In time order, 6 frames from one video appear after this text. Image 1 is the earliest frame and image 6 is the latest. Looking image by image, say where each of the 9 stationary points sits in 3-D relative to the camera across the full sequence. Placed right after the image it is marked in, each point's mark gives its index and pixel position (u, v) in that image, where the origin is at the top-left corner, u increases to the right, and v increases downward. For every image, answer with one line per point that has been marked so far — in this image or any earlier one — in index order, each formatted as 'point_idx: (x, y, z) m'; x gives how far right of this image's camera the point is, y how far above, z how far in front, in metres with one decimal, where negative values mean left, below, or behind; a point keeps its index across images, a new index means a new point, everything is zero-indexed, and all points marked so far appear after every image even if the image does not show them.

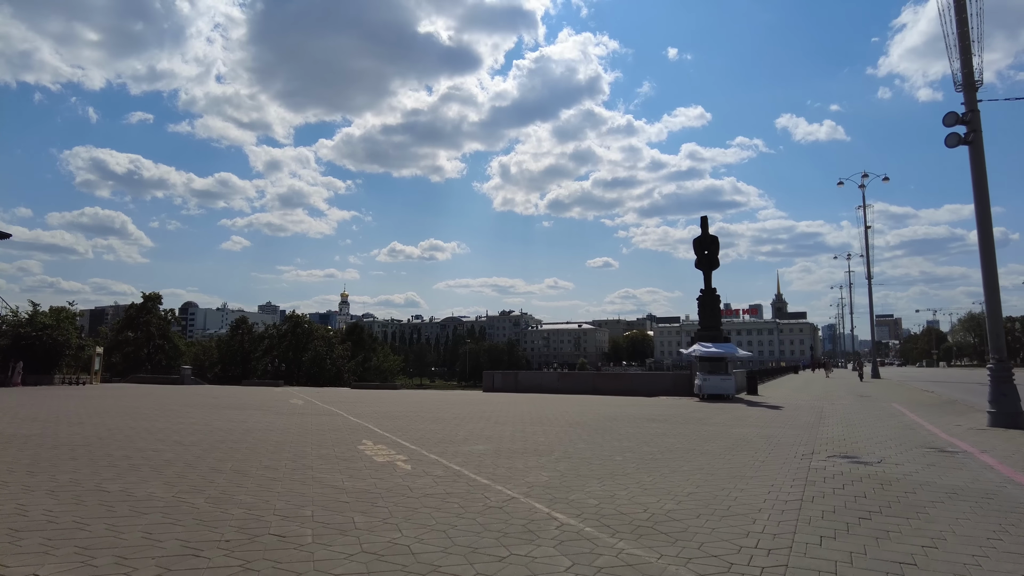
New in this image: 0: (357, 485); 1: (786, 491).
0: (-1.8, -2.3, +7.6) m
1: (+3.2, -2.4, +7.4) m
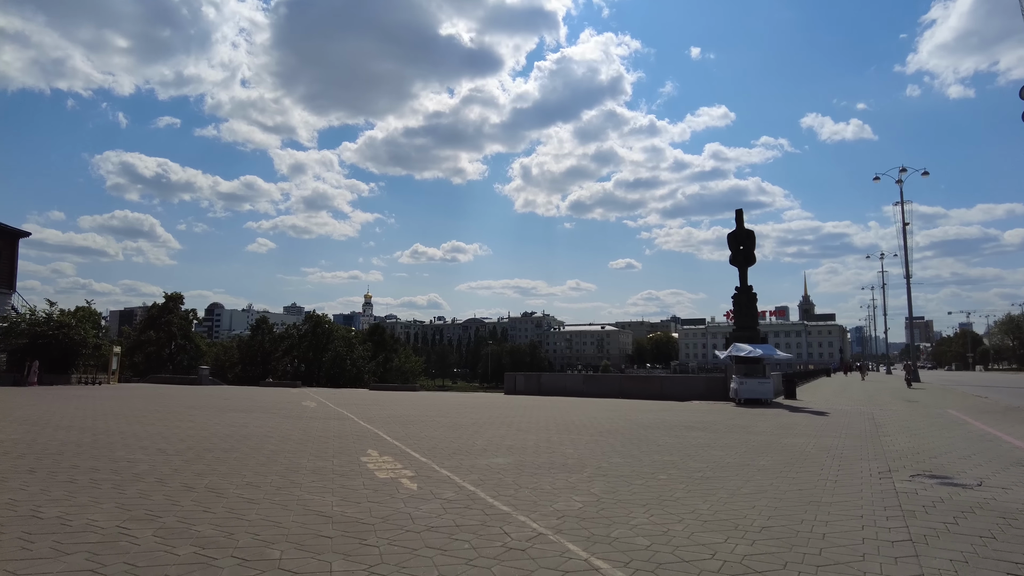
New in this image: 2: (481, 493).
0: (-1.6, -2.2, +6.2) m
1: (+3.4, -2.2, +5.9) m
2: (-0.3, -2.3, +7.0) m
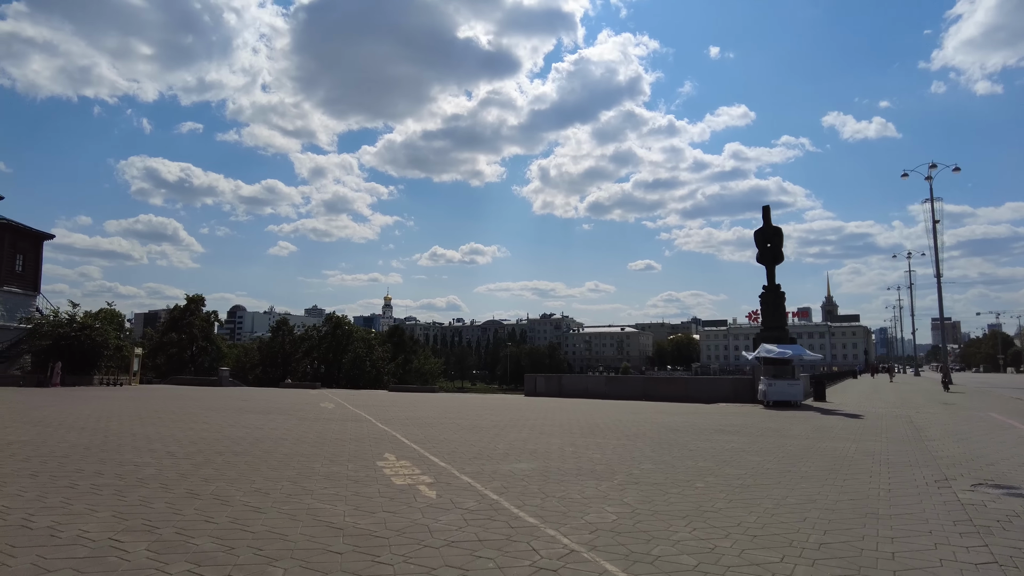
0: (-1.3, -2.1, +5.7) m
1: (+3.6, -2.1, +5.2) m
2: (-0.1, -2.2, +6.4) m
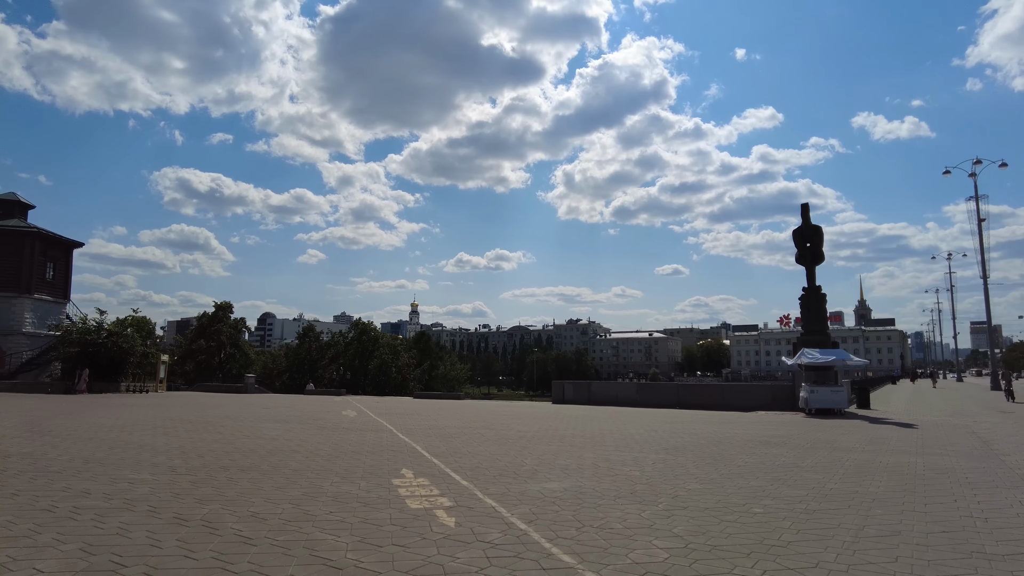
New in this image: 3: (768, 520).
0: (-1.1, -2.0, +4.8) m
1: (+3.9, -2.0, +4.1) m
2: (+0.2, -2.1, +5.5) m
3: (+2.6, -2.3, +6.4) m
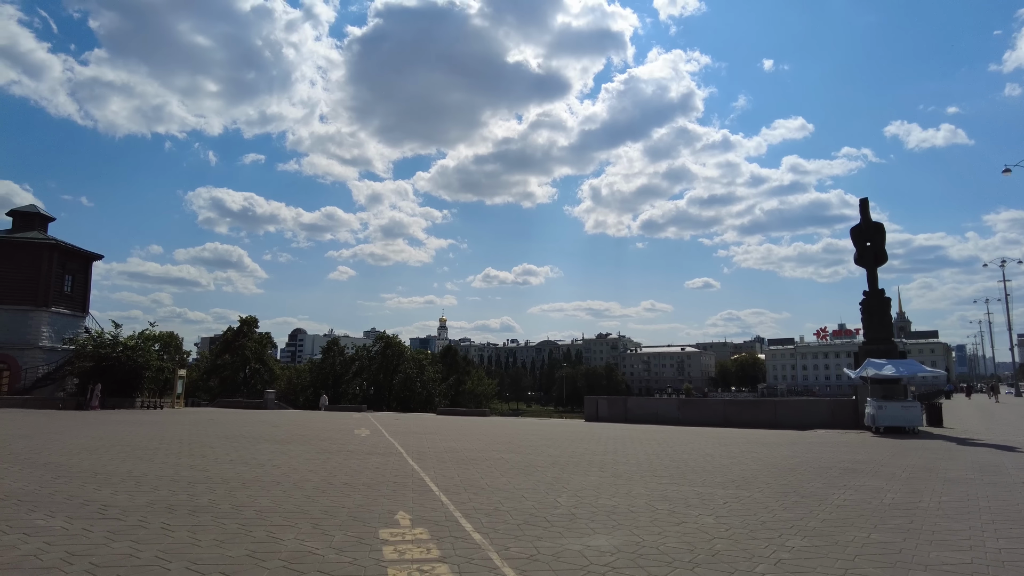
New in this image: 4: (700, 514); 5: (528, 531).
0: (-1.0, -1.8, +2.6) m
1: (+4.0, -1.7, +1.7) m
2: (+0.4, -1.9, +3.2) m
3: (+2.8, -2.1, +4.0) m
4: (+2.1, -2.5, +7.2) m
5: (+0.2, -2.3, +6.2) m
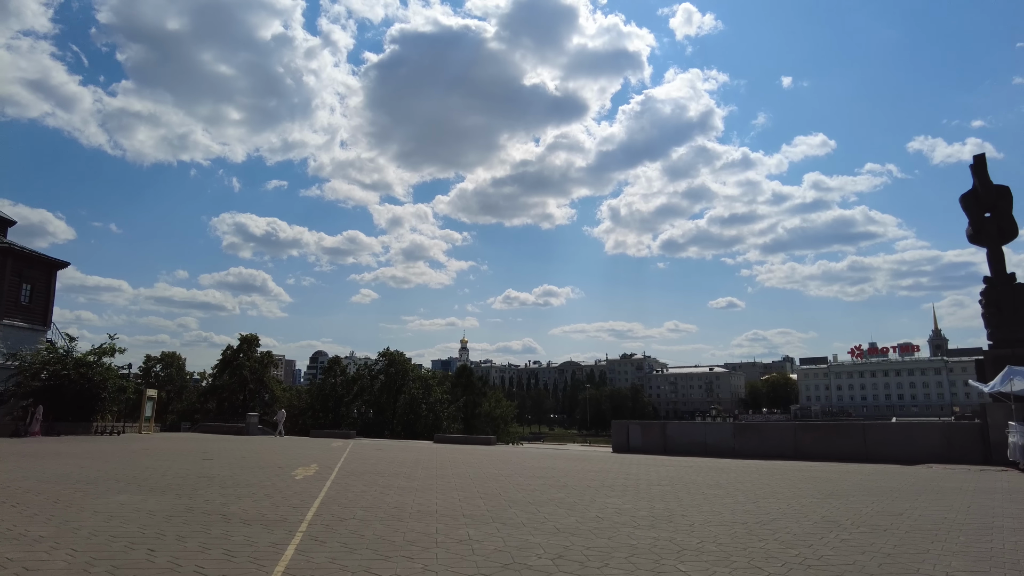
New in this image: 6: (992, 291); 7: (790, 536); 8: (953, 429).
0: (-1.6, -0.8, -3.2) m
1: (+3.3, -0.6, -4.2) m
2: (-0.2, -0.9, -2.5) m
3: (+2.2, -1.1, -1.8) m
4: (+1.6, -1.6, +1.3) m
5: (-0.4, -1.4, +0.5) m
6: (+13.3, -0.1, +17.8) m
7: (+3.1, -2.7, +7.0) m
8: (+11.8, -3.8, +16.9) m
